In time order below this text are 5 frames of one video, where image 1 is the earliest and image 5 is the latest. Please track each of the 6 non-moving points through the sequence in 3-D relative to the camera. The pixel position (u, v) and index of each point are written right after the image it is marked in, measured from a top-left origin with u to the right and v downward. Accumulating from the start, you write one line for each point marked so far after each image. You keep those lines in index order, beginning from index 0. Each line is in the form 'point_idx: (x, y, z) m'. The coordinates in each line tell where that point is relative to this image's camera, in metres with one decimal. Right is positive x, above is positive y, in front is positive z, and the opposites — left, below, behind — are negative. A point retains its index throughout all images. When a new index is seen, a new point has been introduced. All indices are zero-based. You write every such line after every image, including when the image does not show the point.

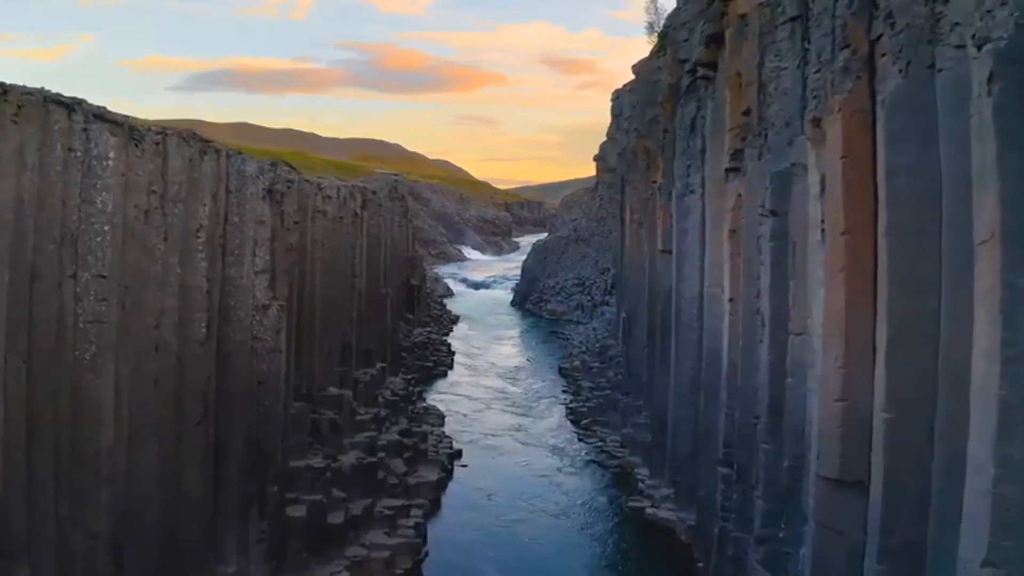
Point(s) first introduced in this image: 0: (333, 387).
0: (-2.9, -1.6, +15.5) m
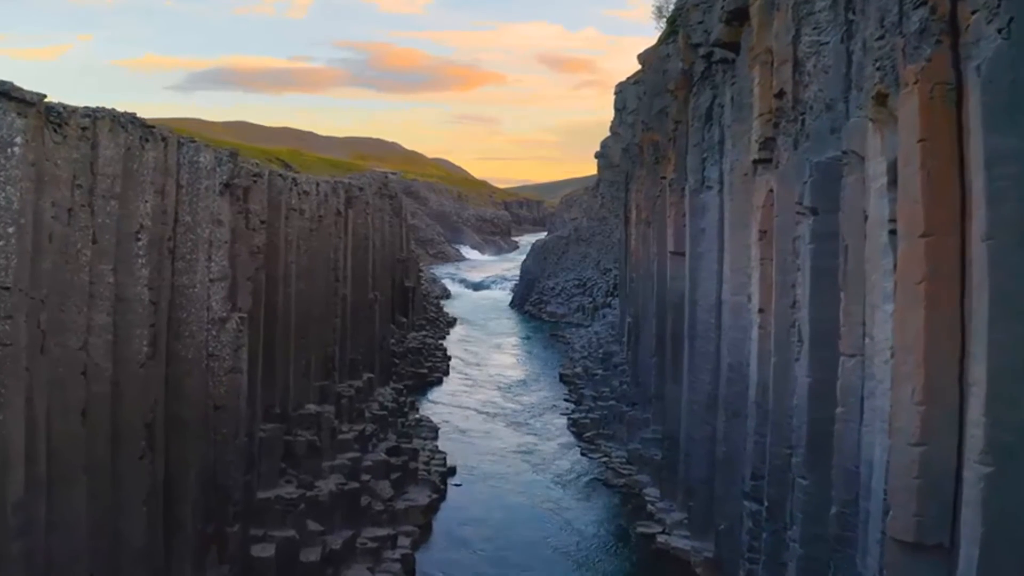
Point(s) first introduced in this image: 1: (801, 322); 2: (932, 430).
0: (-2.9, -1.7, +14.0) m
1: (+2.8, -0.3, +9.2) m
2: (+2.6, -0.9, +6.0) m
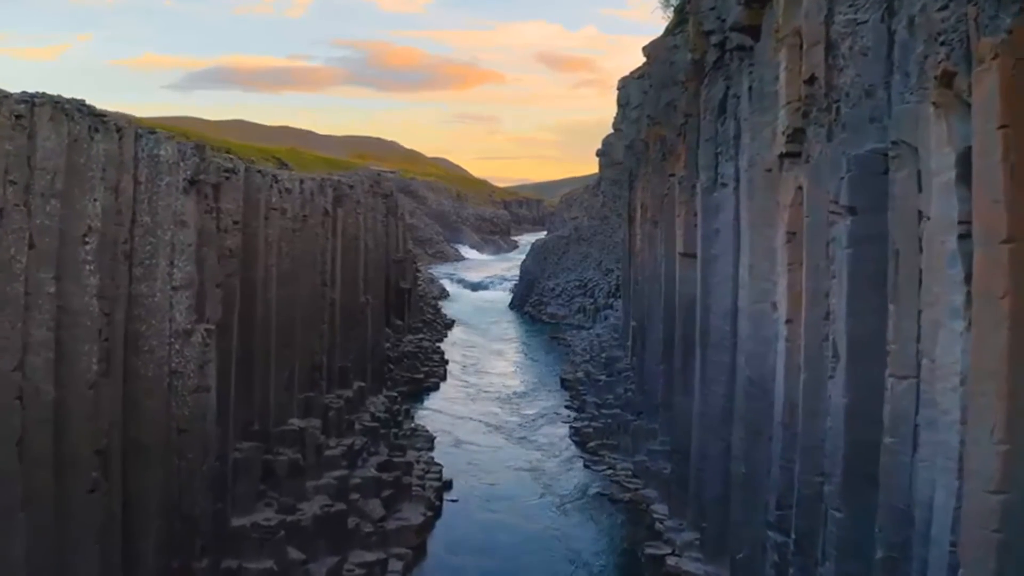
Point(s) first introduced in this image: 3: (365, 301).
0: (-2.9, -1.8, +13.0) m
1: (+2.8, -0.4, +8.2) m
2: (+2.6, -1.0, +5.0) m
3: (-2.9, -0.3, +19.0) m
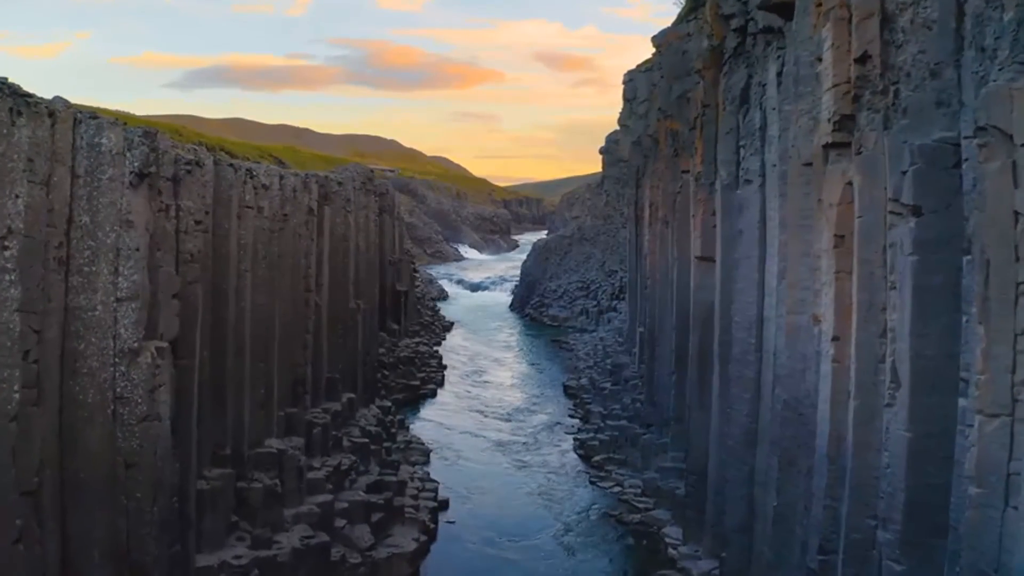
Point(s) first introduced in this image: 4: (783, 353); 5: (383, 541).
0: (-2.9, -1.8, +11.7) m
1: (+2.8, -0.5, +6.9) m
2: (+2.7, -1.1, +3.8) m
3: (-2.9, -0.3, +17.8) m
4: (+2.6, -0.6, +9.3) m
5: (-1.8, -3.5, +13.2) m
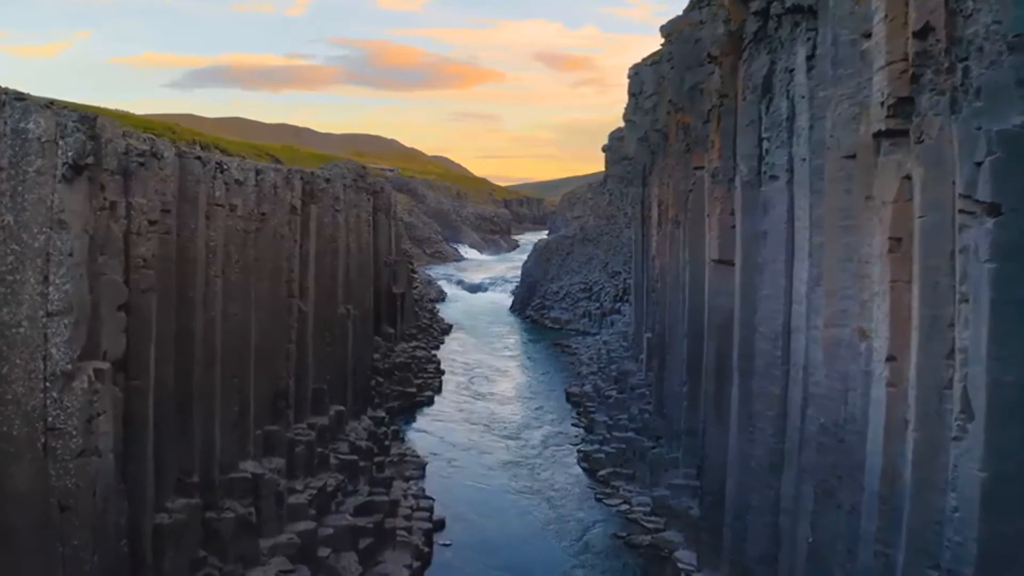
0: (-2.9, -1.9, +10.6) m
1: (+2.8, -0.6, +5.8) m
2: (+2.7, -1.2, +2.7) m
3: (-2.9, -0.4, +16.7) m
4: (+2.6, -0.7, +8.2) m
5: (-1.8, -3.5, +12.1) m
